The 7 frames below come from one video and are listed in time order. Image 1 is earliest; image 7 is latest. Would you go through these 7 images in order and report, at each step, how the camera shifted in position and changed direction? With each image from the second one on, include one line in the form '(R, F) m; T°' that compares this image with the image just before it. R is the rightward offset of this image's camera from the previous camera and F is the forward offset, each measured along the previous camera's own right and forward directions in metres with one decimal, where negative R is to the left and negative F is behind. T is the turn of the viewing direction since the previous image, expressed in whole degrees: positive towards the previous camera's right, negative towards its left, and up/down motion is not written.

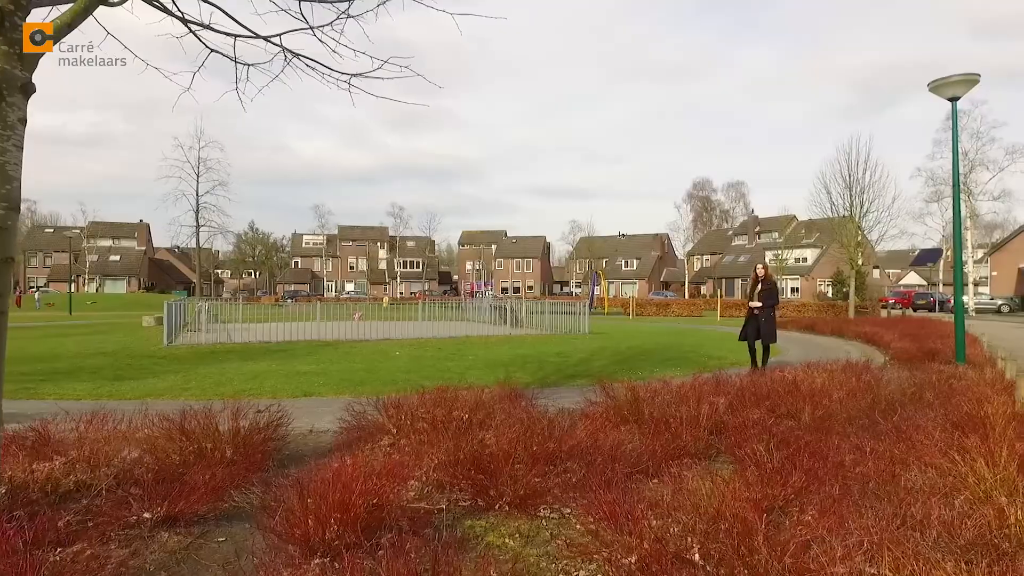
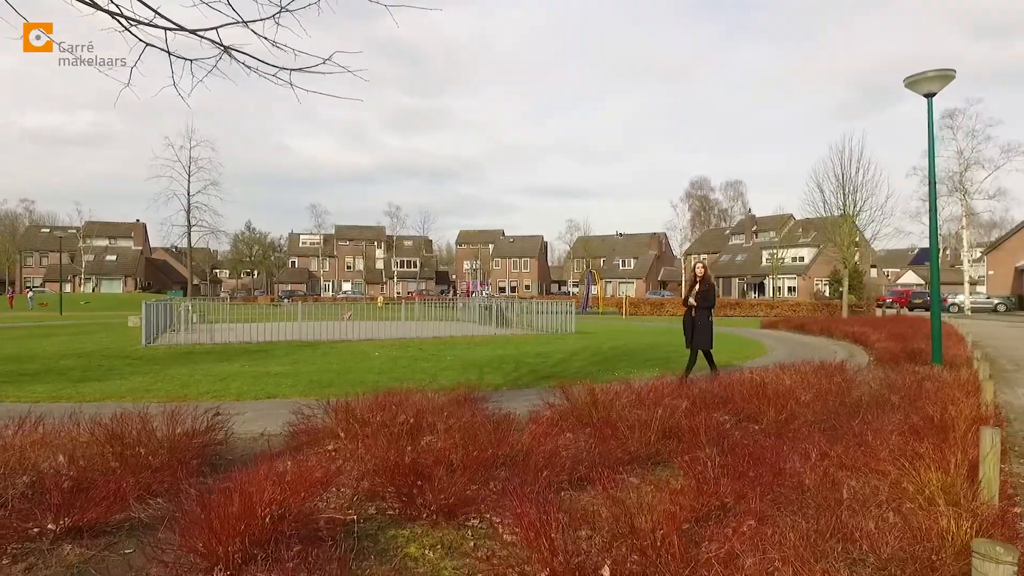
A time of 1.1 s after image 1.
(+0.4, +0.2) m; 0°
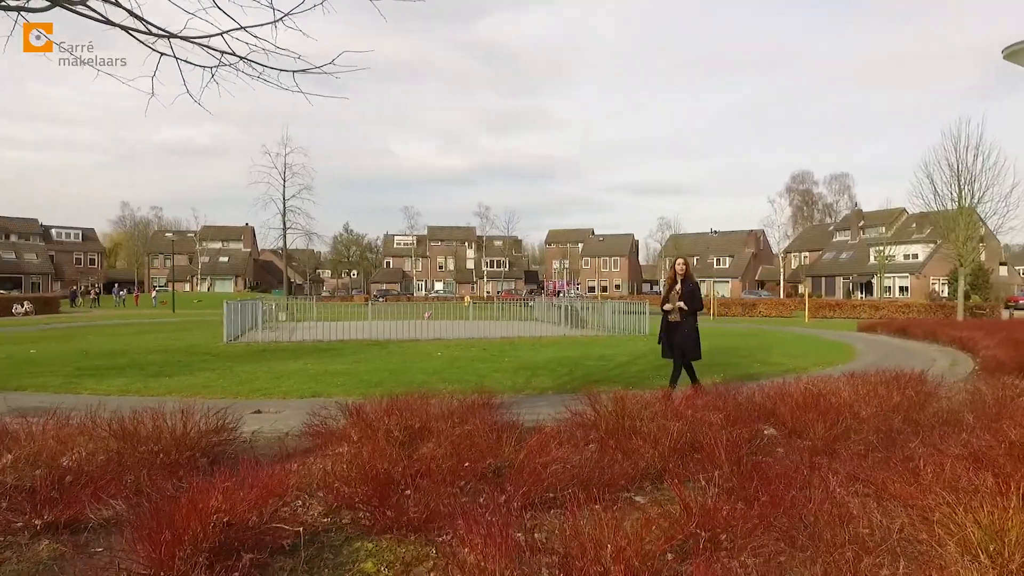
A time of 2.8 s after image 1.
(+0.7, +0.3) m; -8°
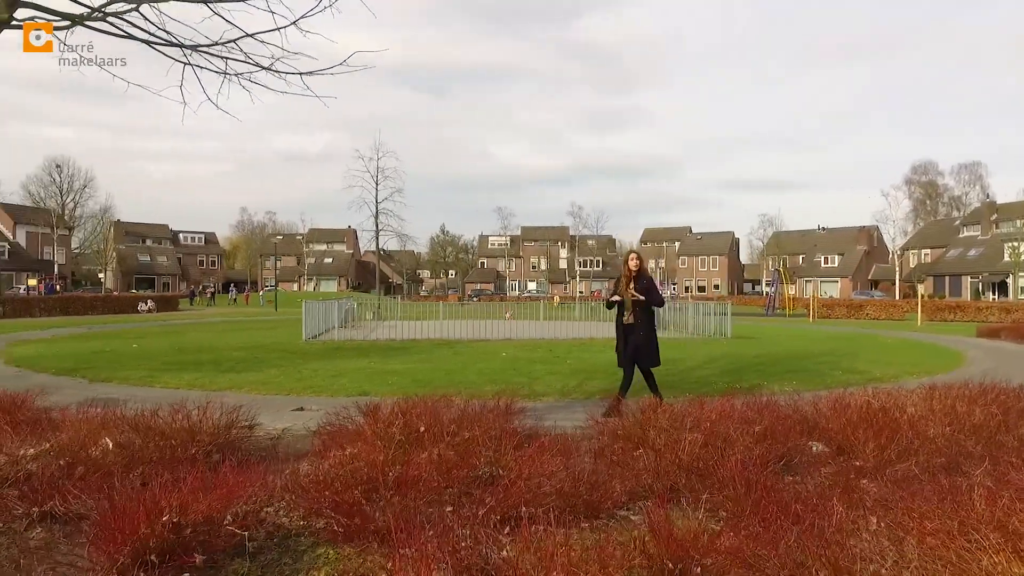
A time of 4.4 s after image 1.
(+0.7, +0.3) m; -9°
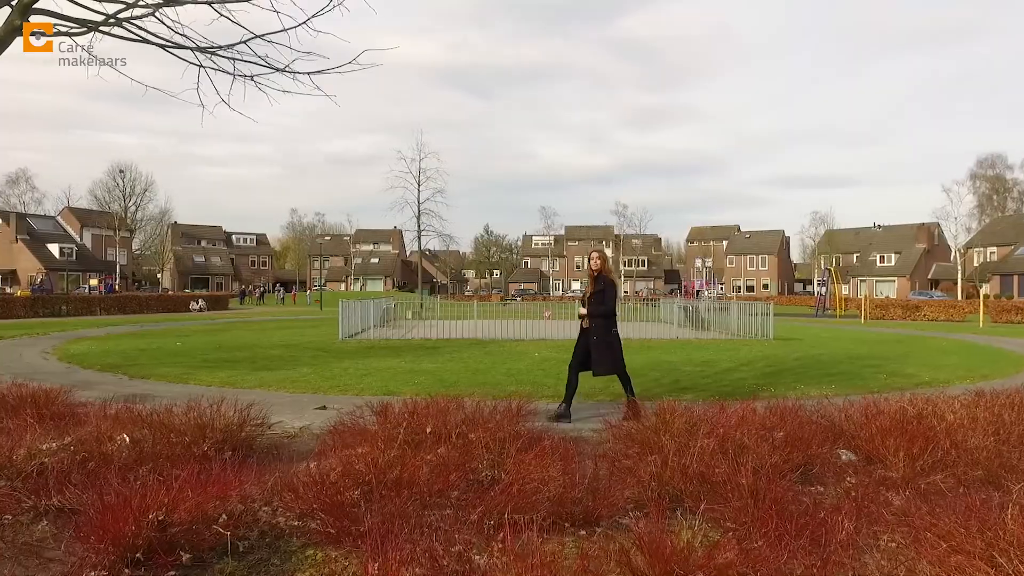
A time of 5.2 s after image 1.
(+0.3, +0.1) m; -4°
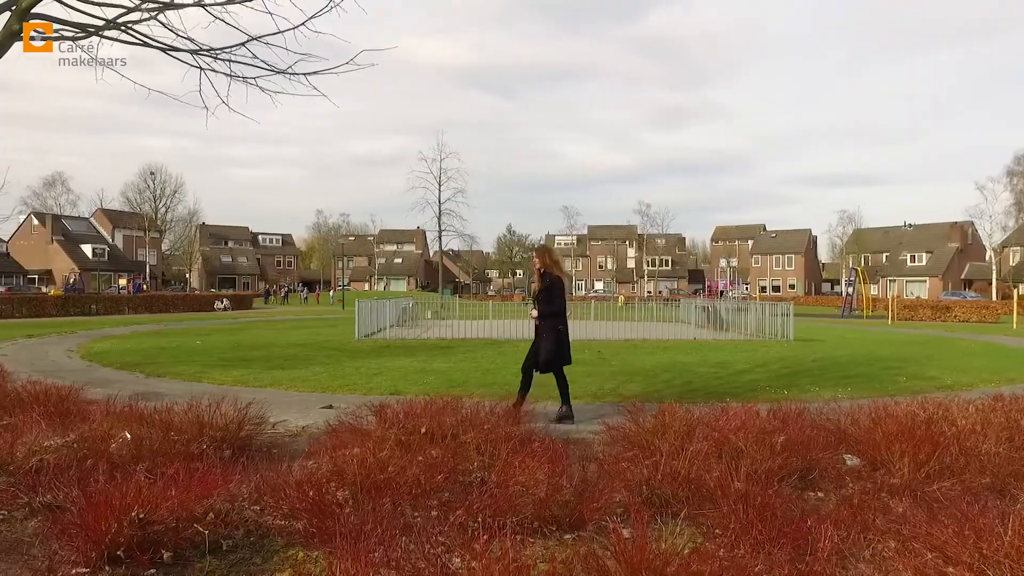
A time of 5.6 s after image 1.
(+0.2, 0.0) m; -2°
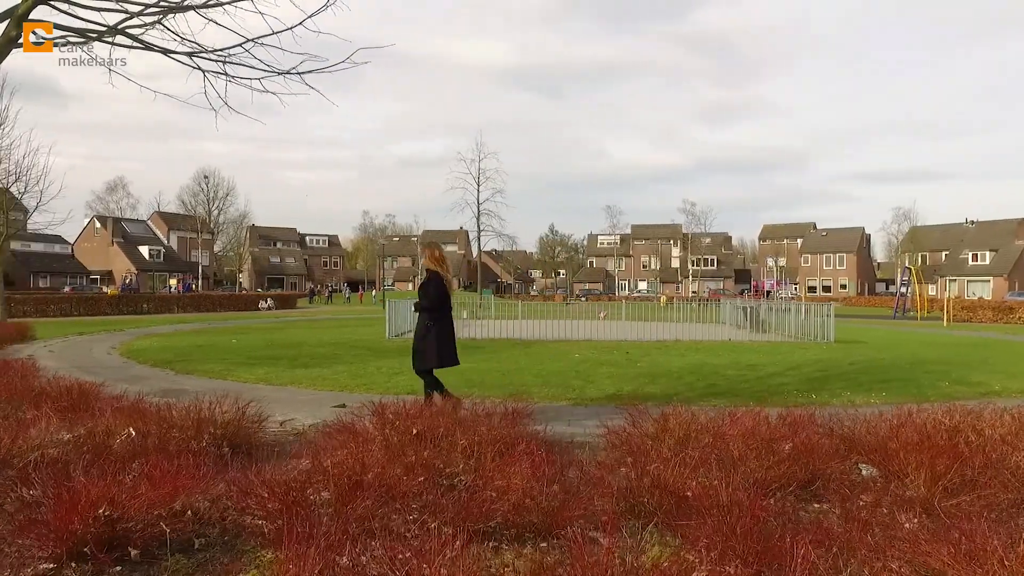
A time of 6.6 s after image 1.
(+0.4, +0.1) m; -4°
